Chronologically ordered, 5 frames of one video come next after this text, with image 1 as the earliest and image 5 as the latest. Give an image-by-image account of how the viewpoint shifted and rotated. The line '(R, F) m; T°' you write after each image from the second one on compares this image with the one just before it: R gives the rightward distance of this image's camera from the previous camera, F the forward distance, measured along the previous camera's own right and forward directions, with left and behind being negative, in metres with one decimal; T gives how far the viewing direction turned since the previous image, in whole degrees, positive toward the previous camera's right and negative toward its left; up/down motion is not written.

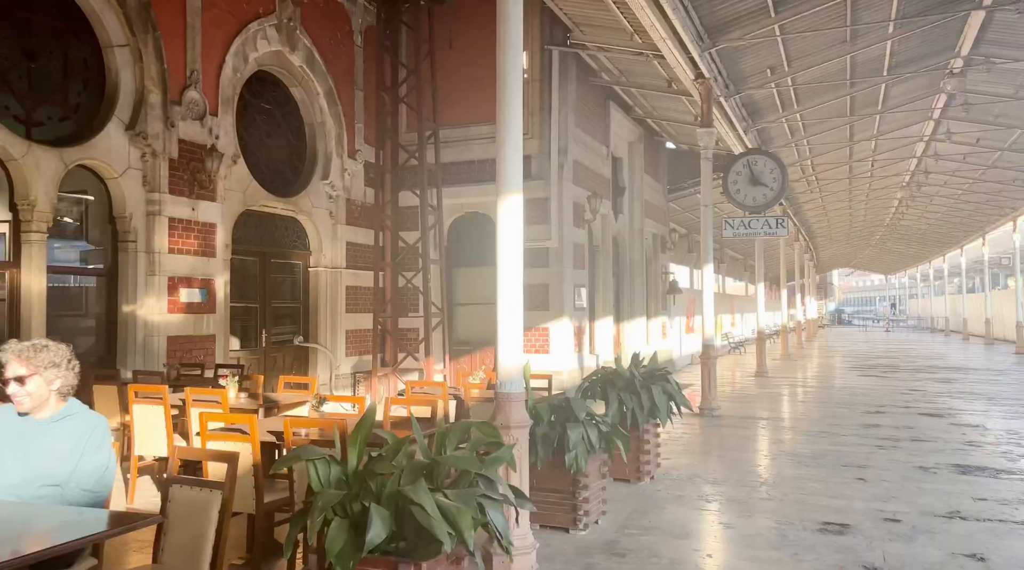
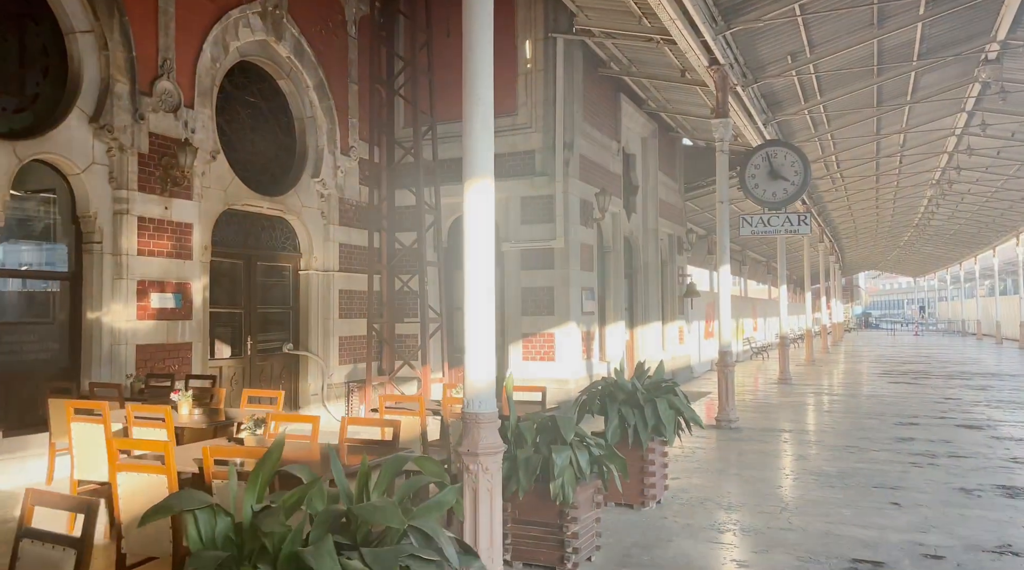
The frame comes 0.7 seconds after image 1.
(+0.3, +0.9) m; -1°
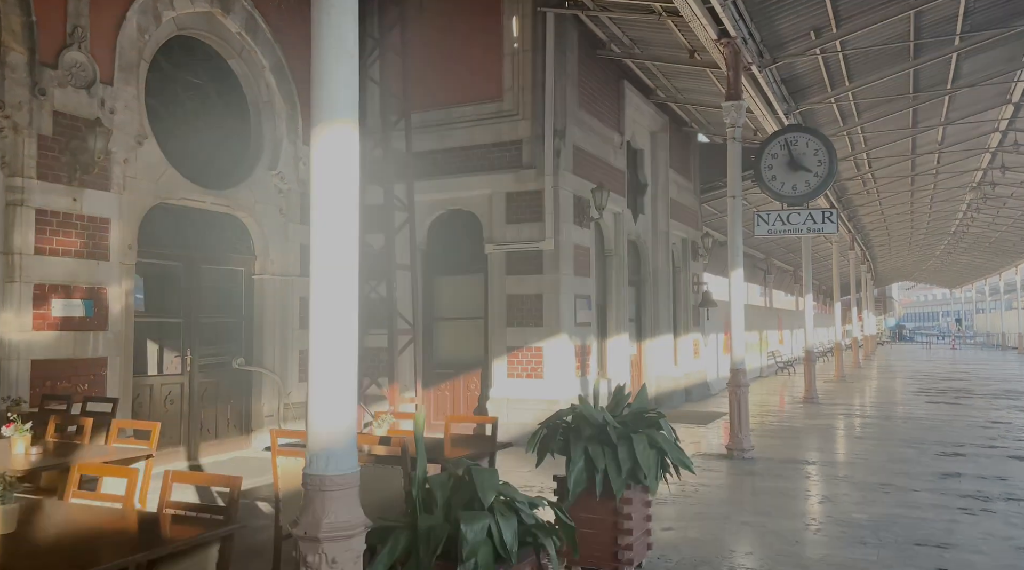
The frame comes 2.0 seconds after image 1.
(+0.6, +1.7) m; -2°
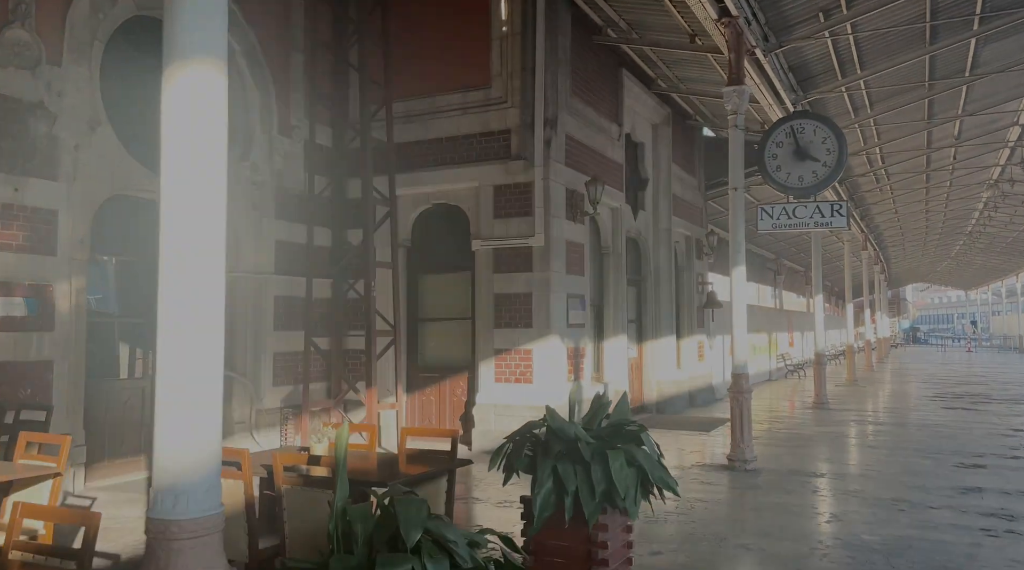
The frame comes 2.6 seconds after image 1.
(+0.3, +0.7) m; -1°
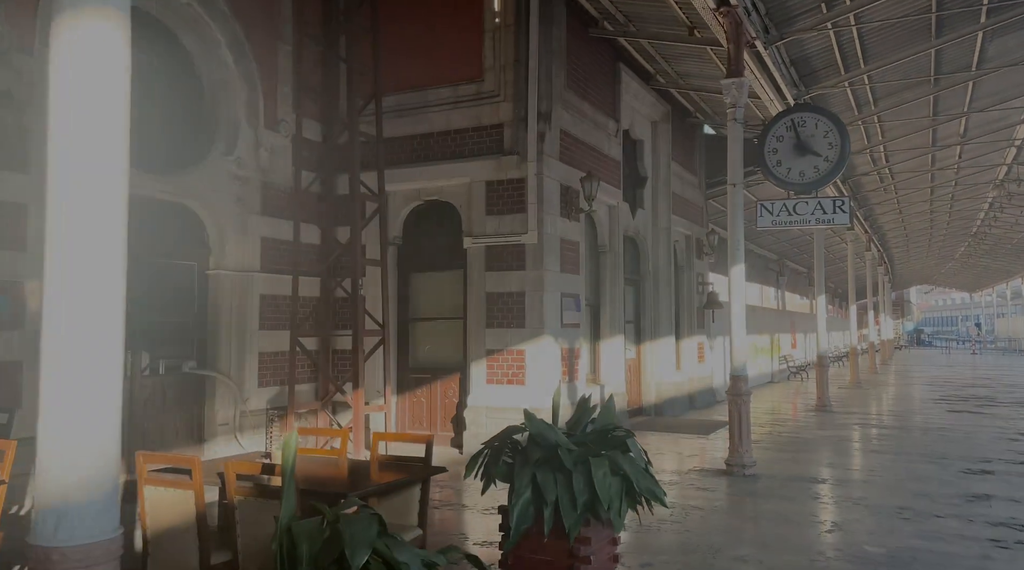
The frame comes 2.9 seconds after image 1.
(+0.1, +0.3) m; 0°
